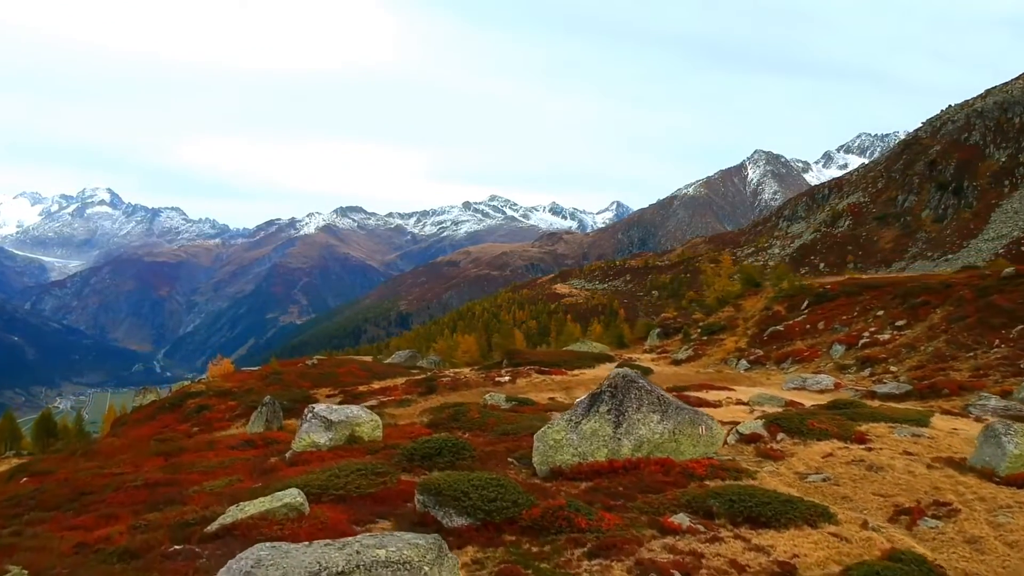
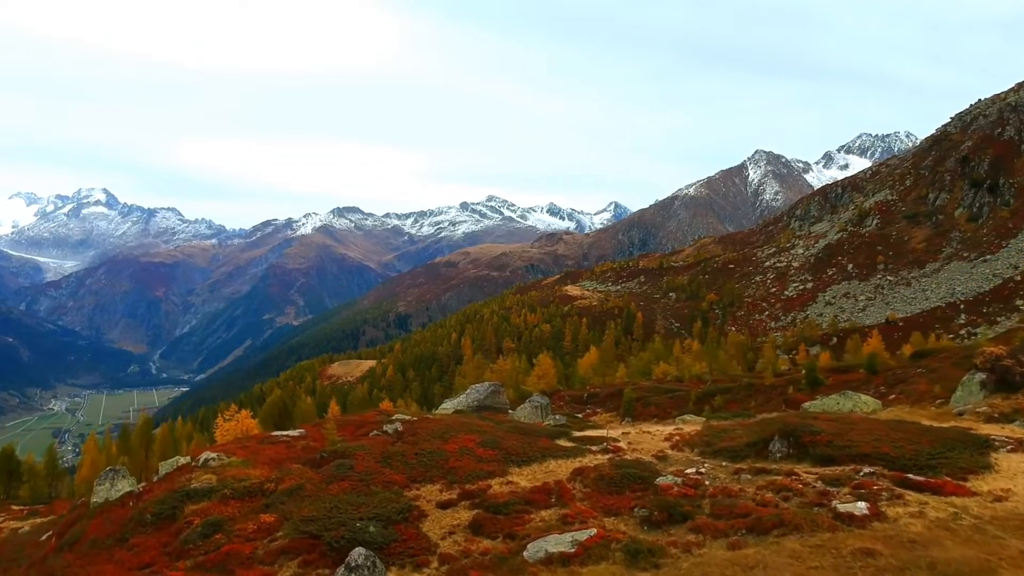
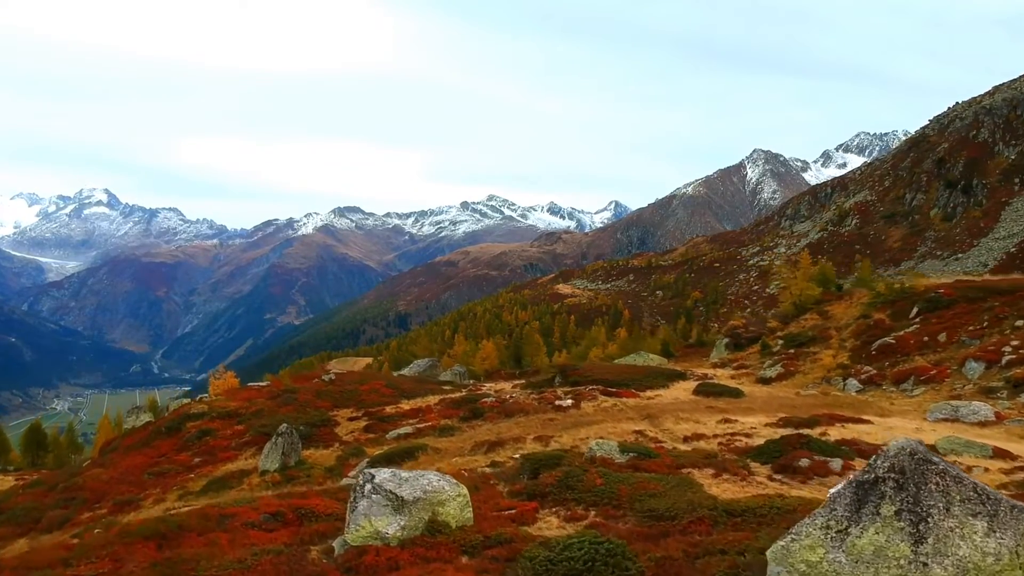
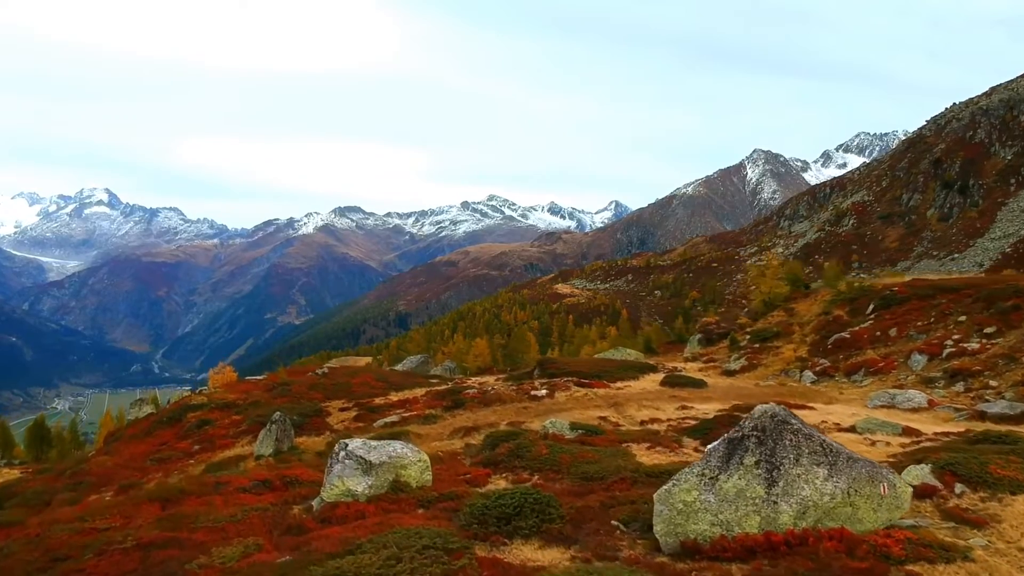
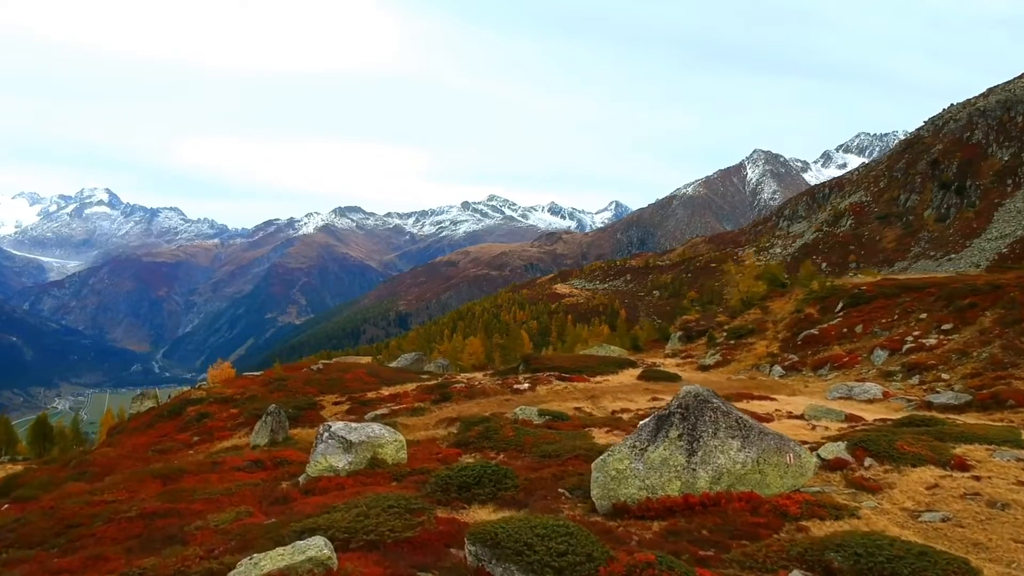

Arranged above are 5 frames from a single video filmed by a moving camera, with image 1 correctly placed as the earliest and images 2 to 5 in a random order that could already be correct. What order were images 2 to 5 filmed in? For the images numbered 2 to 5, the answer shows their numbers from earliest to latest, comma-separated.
5, 4, 3, 2
